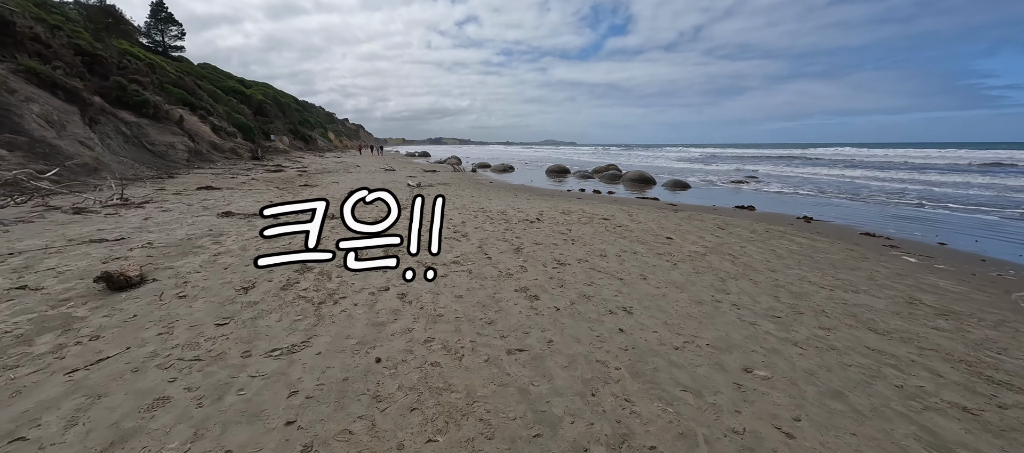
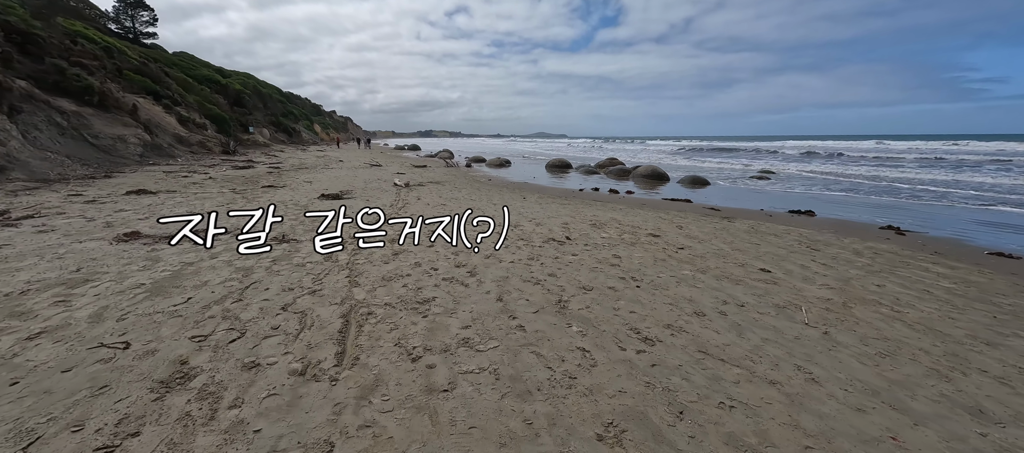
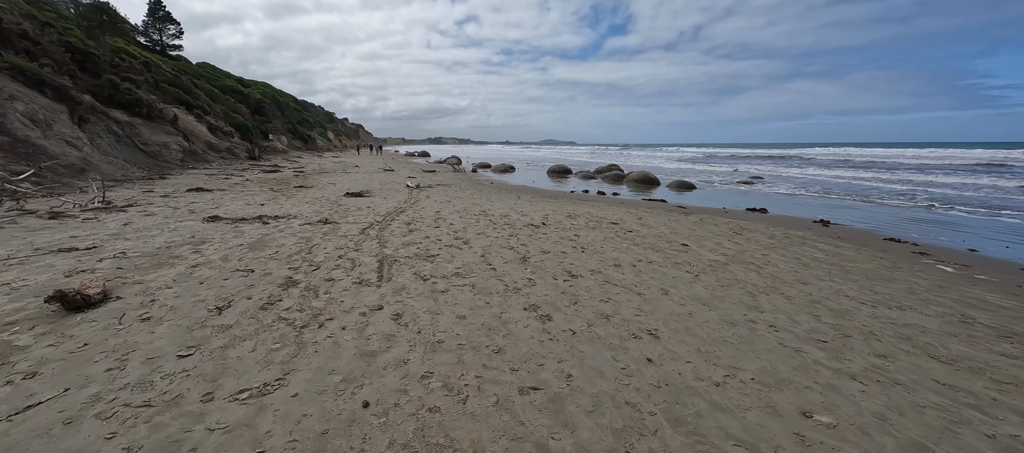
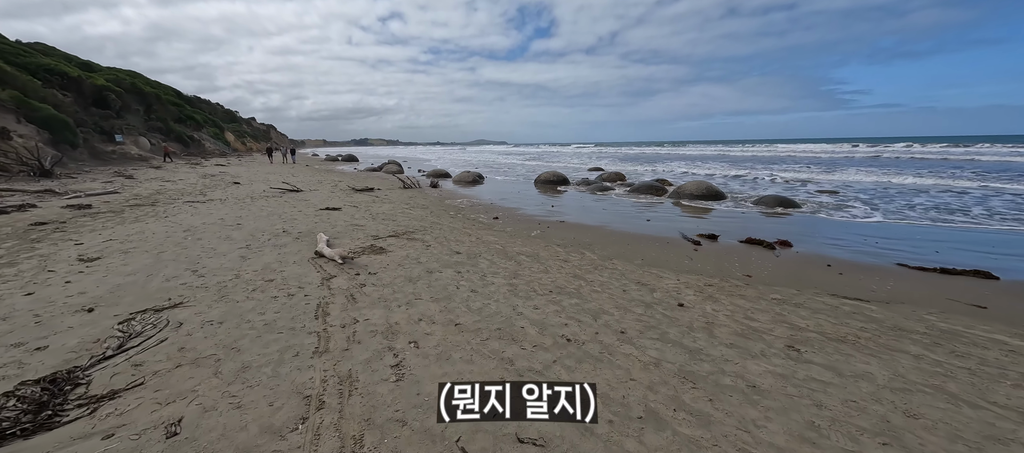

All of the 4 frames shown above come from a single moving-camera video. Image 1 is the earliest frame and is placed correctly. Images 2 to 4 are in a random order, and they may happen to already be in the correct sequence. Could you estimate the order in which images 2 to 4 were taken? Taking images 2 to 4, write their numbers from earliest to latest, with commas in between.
3, 2, 4
